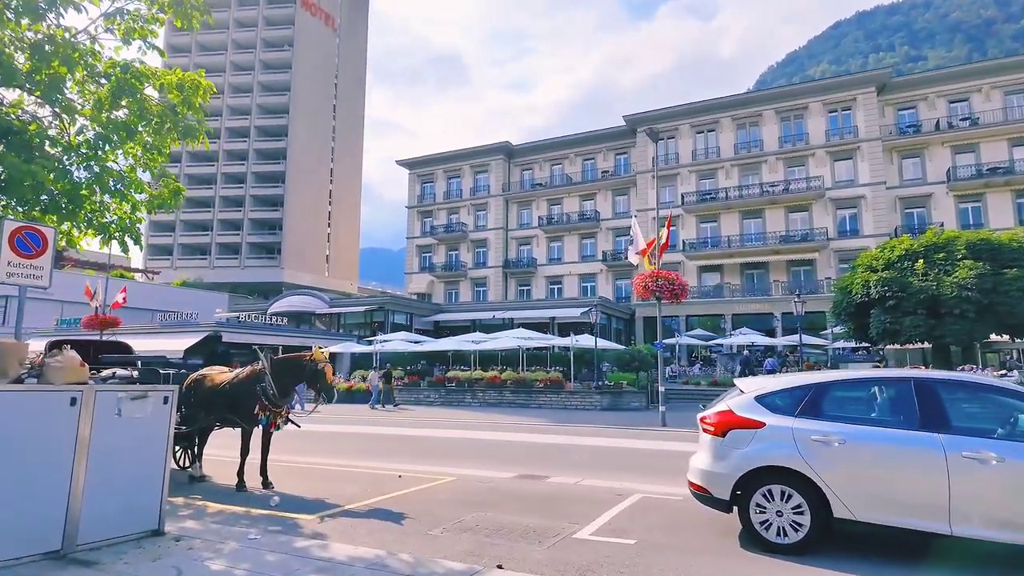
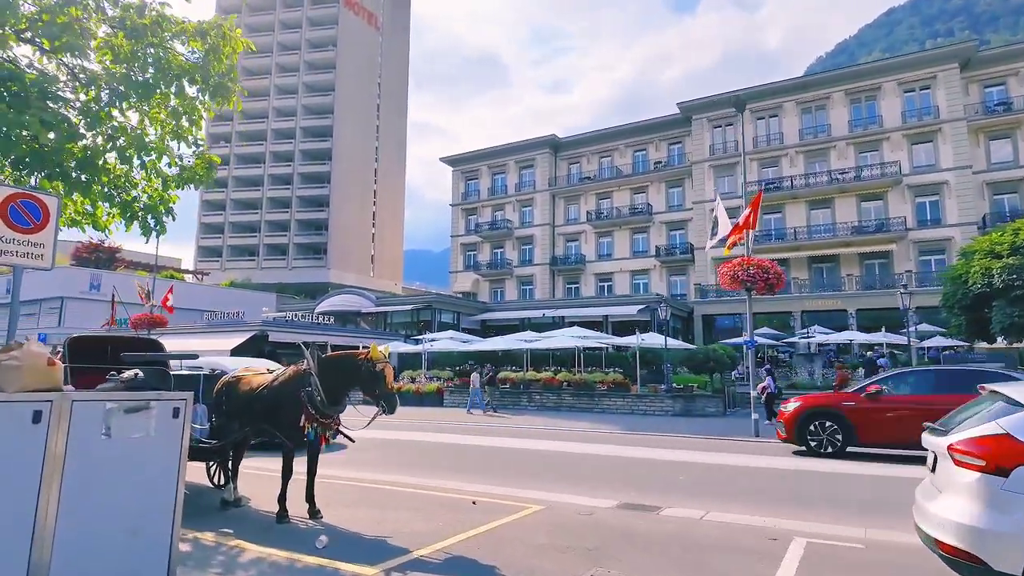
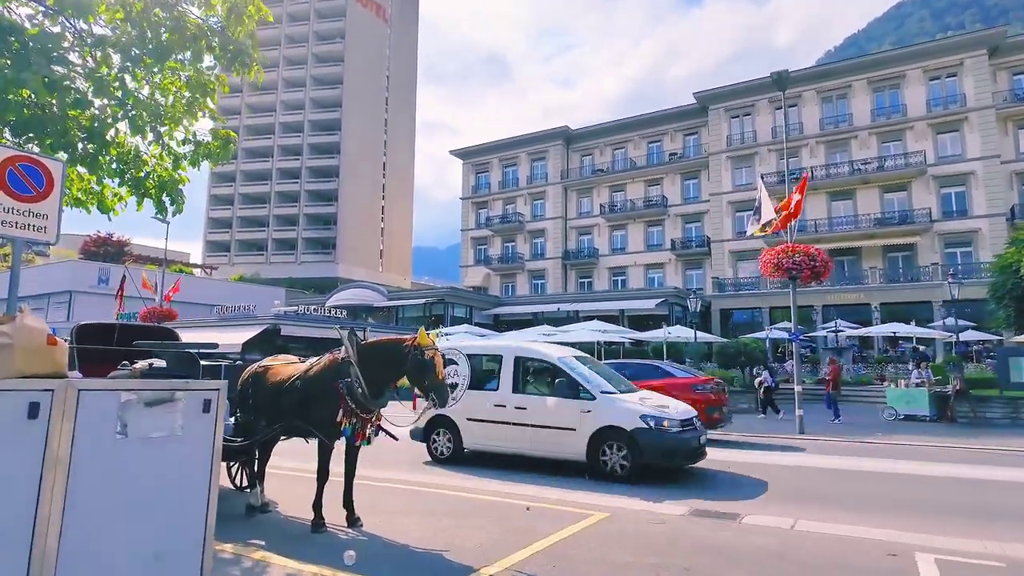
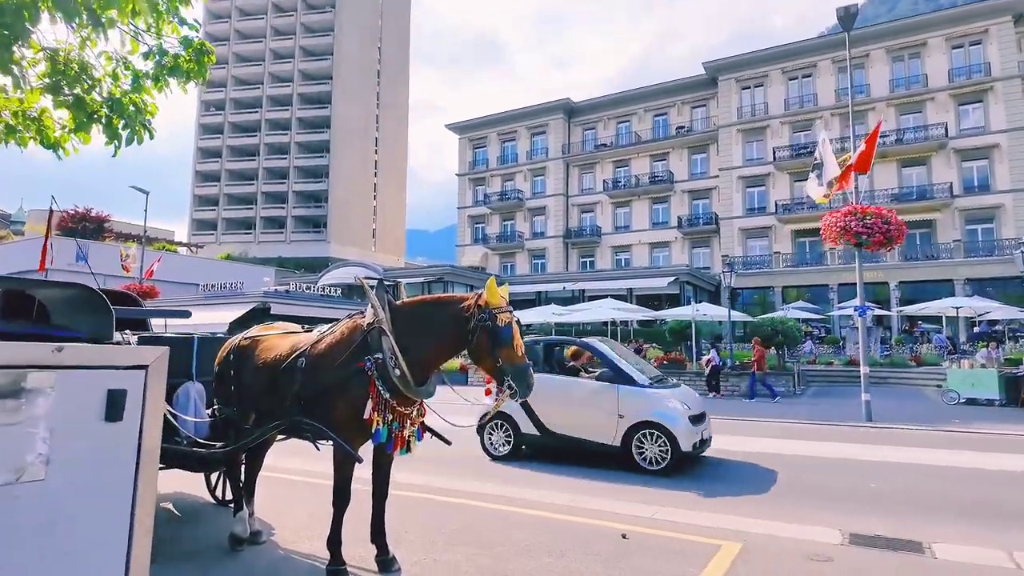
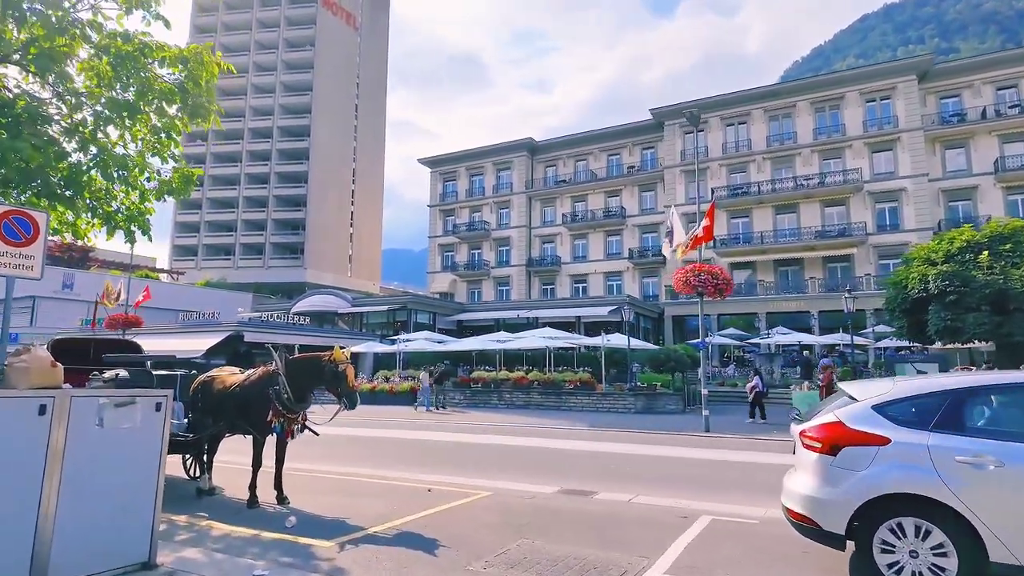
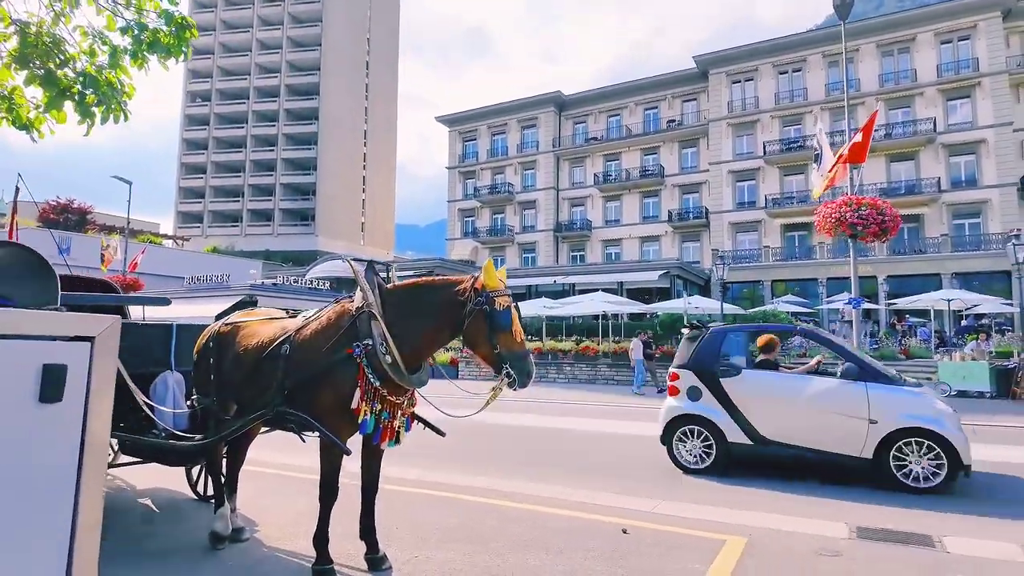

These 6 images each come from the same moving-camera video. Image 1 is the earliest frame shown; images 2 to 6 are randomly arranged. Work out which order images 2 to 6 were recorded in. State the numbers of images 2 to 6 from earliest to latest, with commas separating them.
5, 2, 3, 4, 6
